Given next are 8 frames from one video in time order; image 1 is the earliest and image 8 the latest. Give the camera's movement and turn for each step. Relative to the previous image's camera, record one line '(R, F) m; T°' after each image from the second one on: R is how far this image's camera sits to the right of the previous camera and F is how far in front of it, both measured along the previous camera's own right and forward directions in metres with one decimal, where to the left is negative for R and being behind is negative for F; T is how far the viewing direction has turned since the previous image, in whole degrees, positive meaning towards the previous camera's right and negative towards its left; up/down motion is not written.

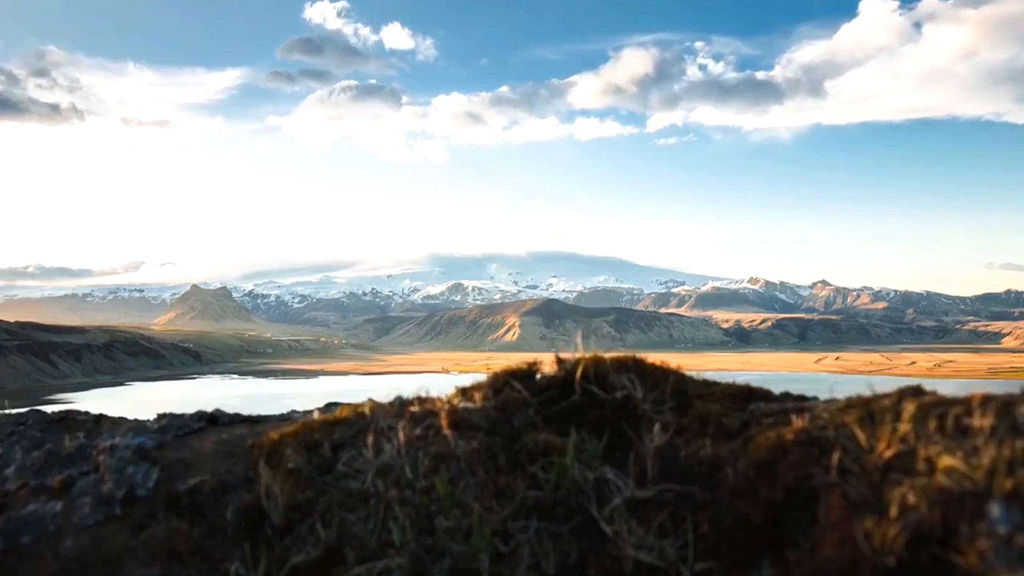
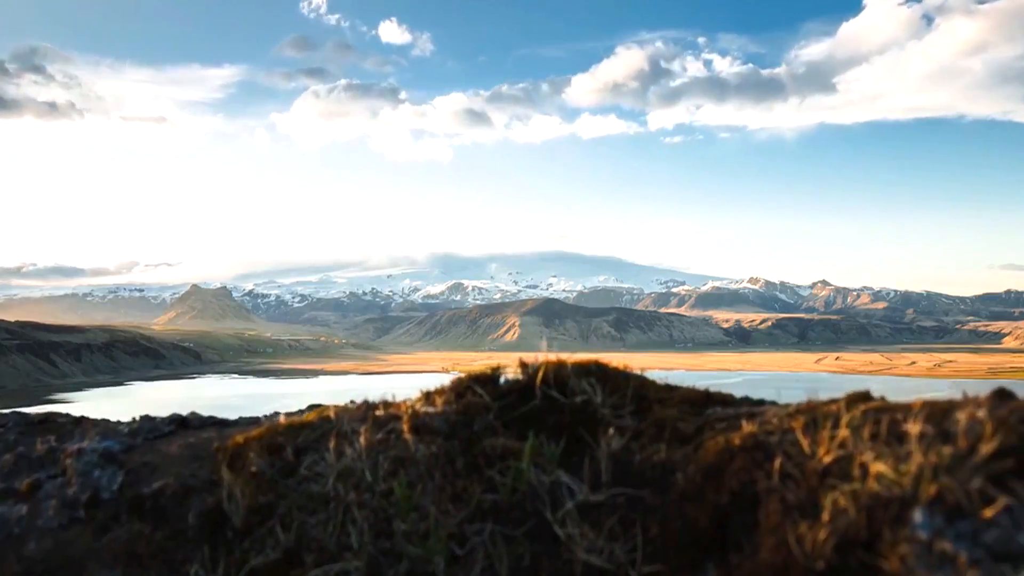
(+0.3, -0.1) m; 0°
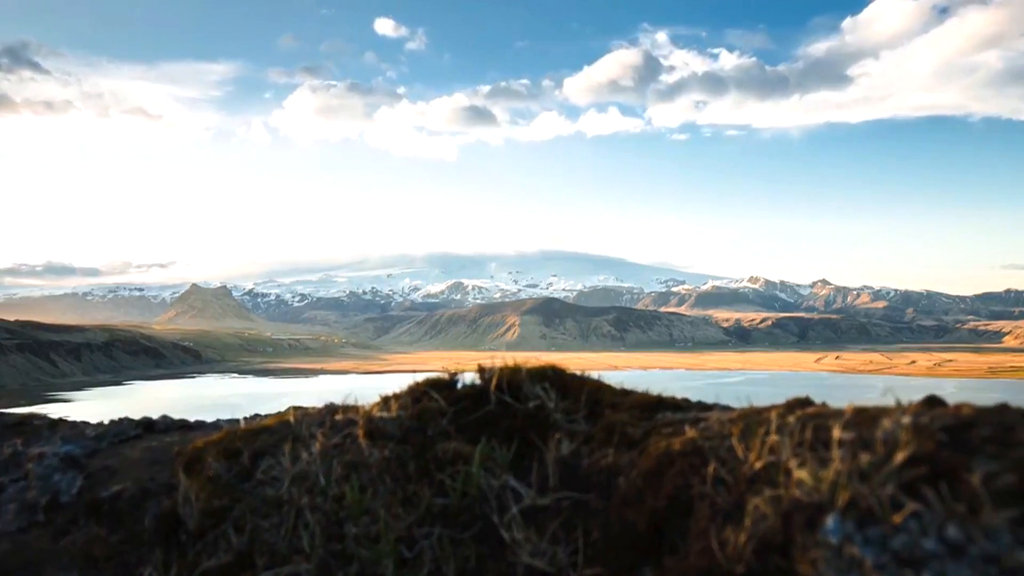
(+0.4, -0.1) m; 0°
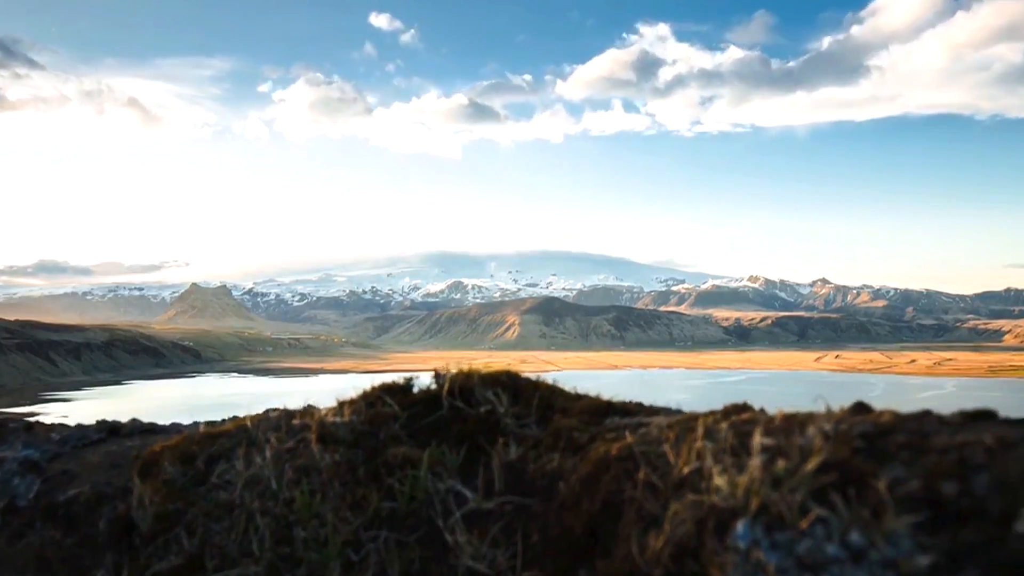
(+0.4, -0.1) m; 0°
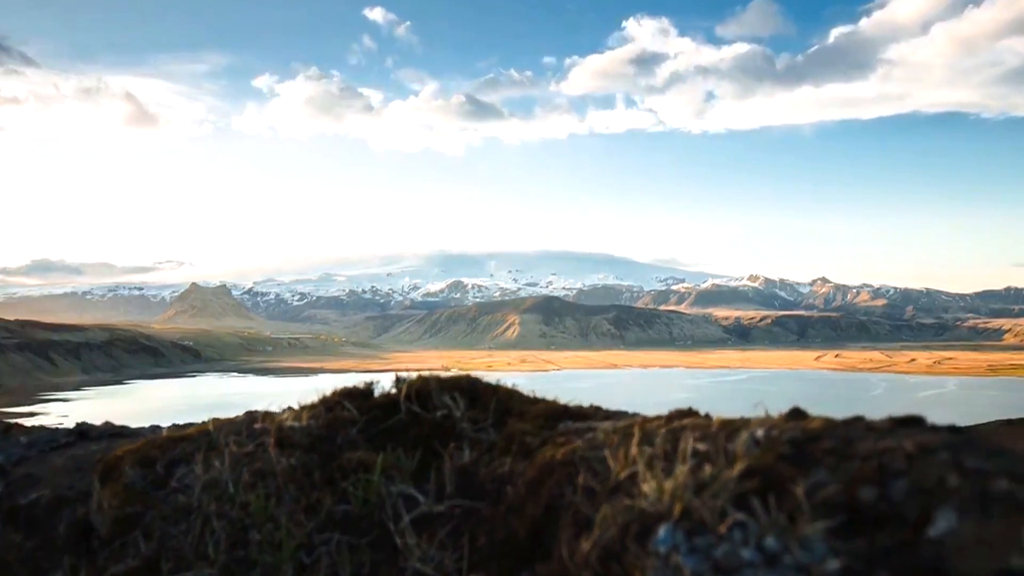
(+0.4, -0.1) m; 0°
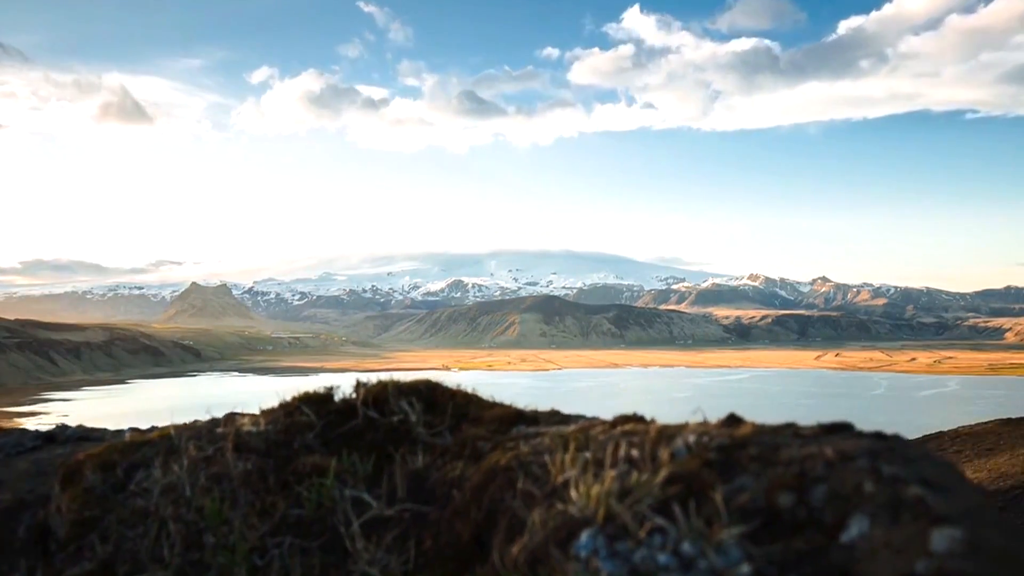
(+0.4, -0.1) m; 0°
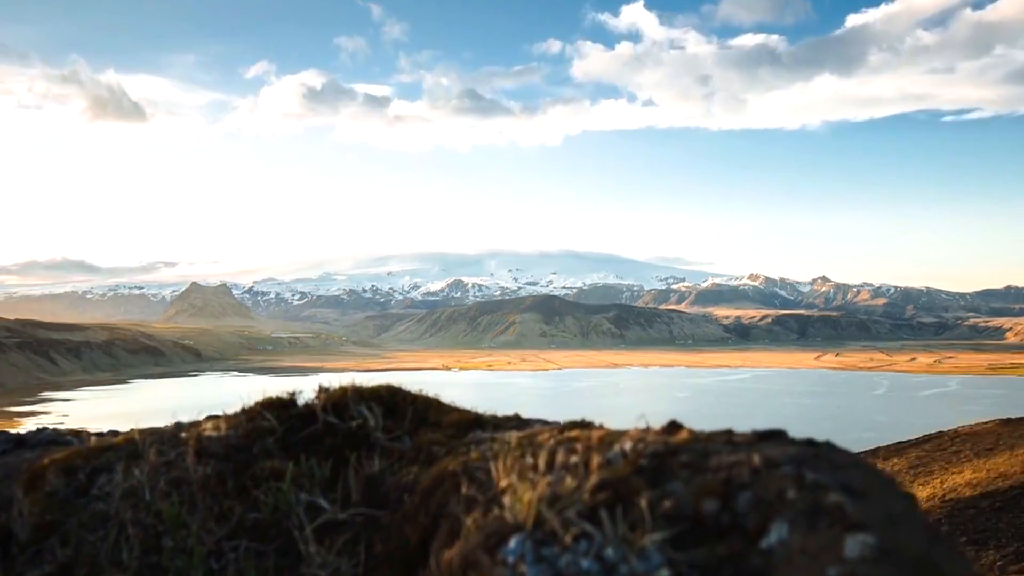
(+0.4, -0.1) m; 0°
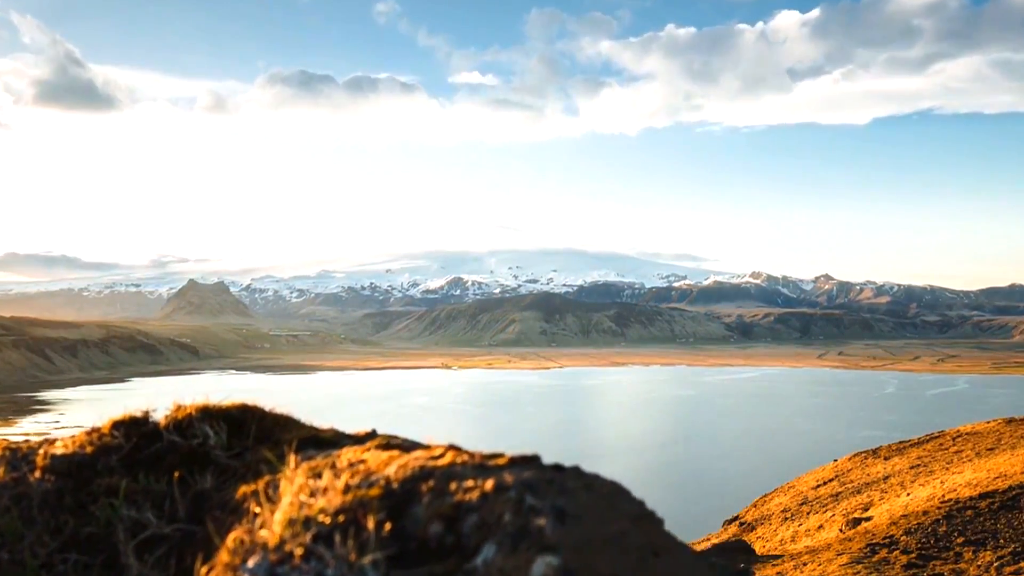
(+1.5, -0.4) m; 0°
